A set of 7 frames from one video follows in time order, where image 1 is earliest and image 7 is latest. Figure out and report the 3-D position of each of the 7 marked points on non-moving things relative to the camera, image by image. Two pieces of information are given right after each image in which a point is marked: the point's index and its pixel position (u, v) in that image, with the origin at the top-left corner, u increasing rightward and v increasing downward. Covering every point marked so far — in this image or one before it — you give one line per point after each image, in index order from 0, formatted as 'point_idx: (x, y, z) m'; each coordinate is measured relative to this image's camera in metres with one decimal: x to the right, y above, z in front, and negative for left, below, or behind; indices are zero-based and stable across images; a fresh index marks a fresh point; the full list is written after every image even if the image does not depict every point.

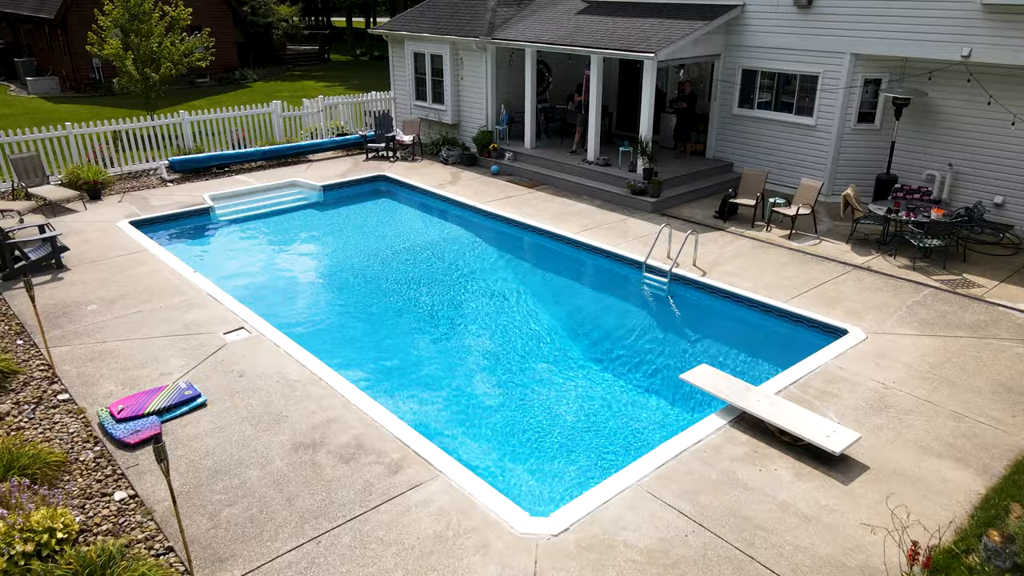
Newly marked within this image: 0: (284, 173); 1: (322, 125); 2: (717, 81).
0: (-5.3, +2.7, +17.3) m
1: (-5.0, +4.3, +19.8) m
2: (+4.3, +4.3, +15.7) m
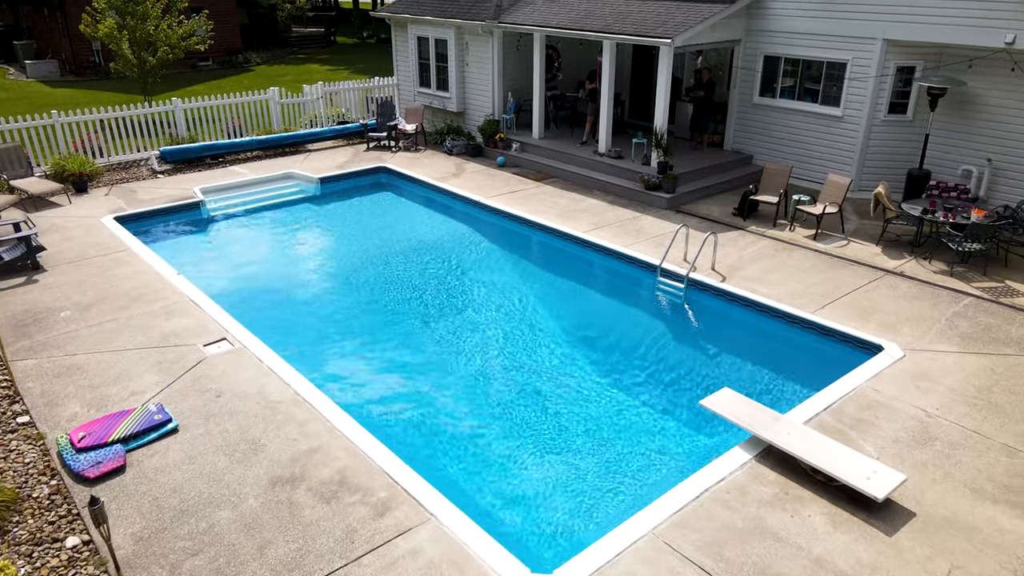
0: (-5.2, +2.7, +16.6) m
1: (-4.8, +4.5, +19.0) m
2: (+4.5, +4.3, +14.8) m
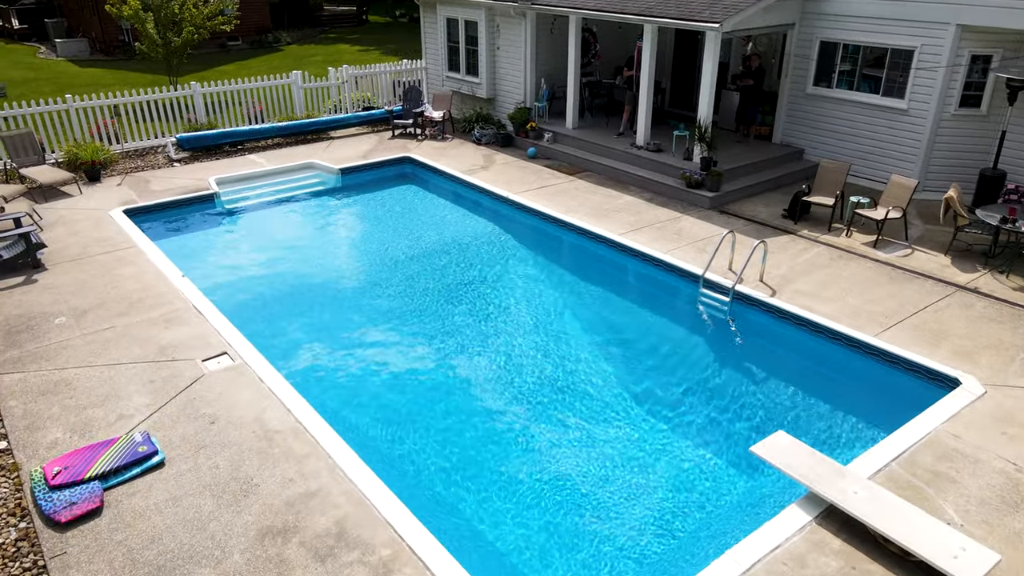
0: (-4.5, +2.9, +15.8) m
1: (-4.0, +4.7, +18.2) m
2: (+5.1, +4.2, +13.6) m
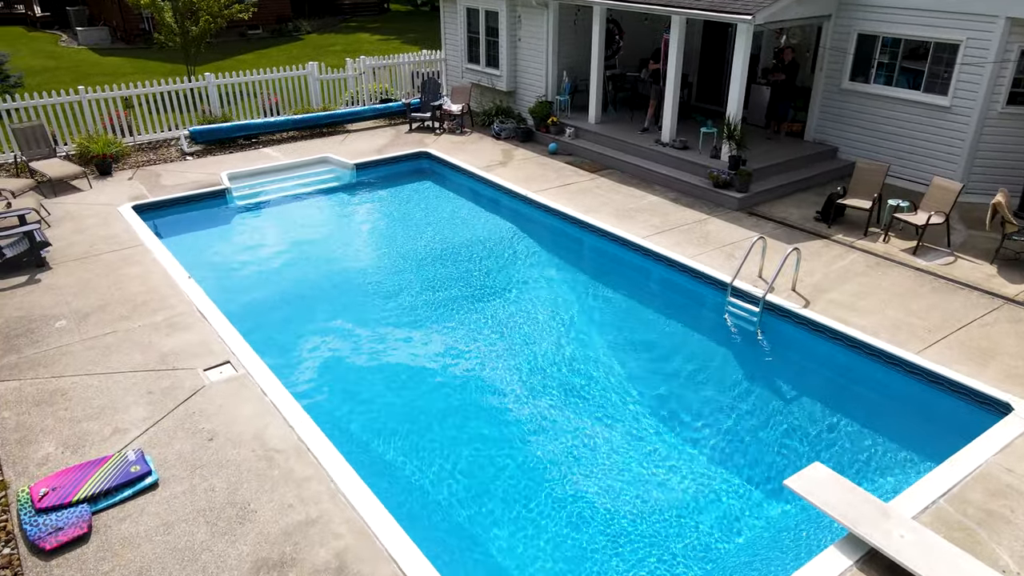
0: (-4.1, +2.9, +15.5) m
1: (-3.5, +4.8, +17.8) m
2: (+5.4, +4.2, +13.0) m
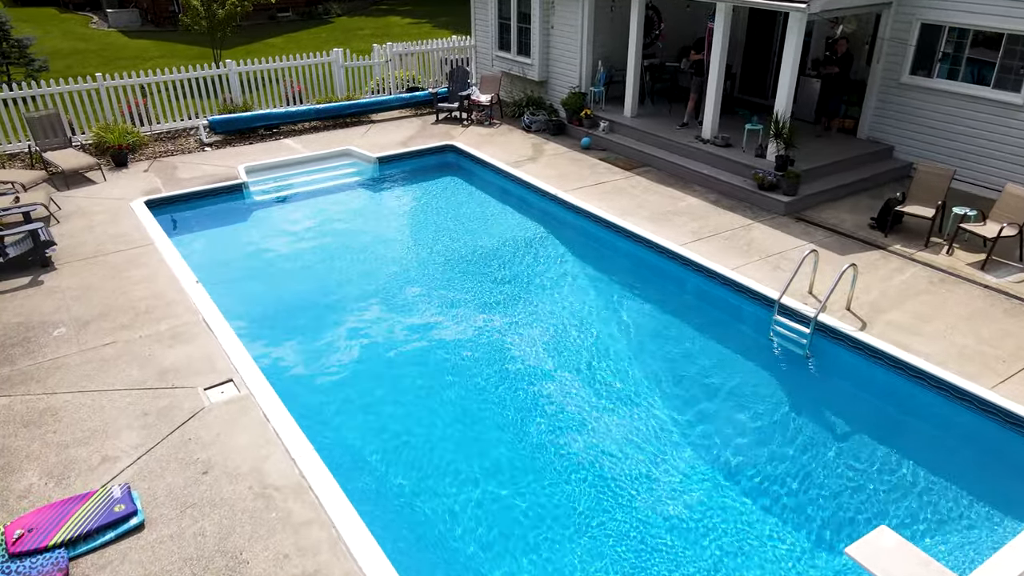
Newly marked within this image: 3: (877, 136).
0: (-3.5, +3.0, +14.9) m
1: (-2.8, +4.9, +17.1) m
2: (+6.0, +4.0, +12.0) m
3: (+6.2, +2.6, +12.6) m
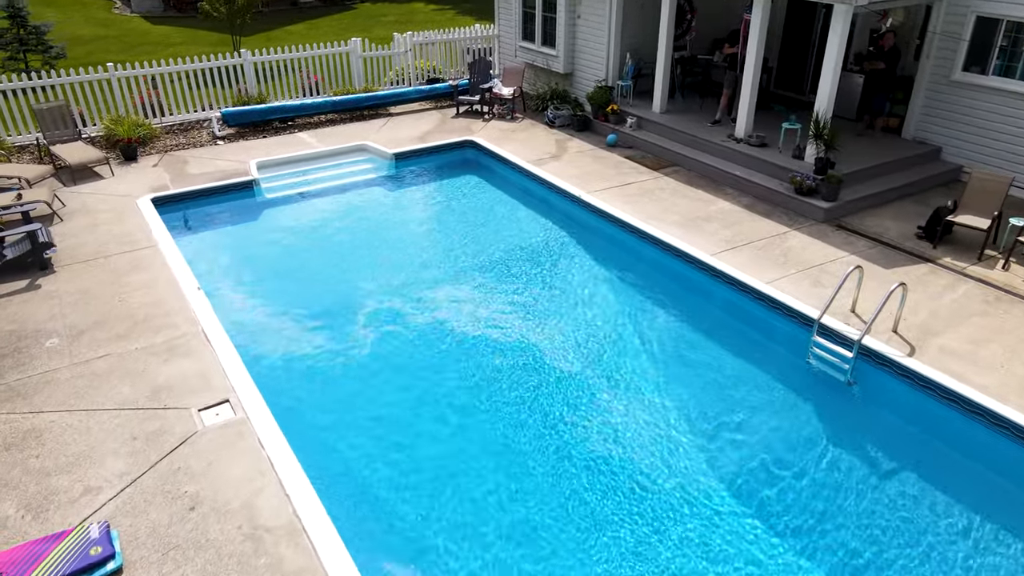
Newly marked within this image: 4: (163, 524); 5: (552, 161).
0: (-3.0, +3.0, +14.4) m
1: (-2.3, +4.9, +16.5) m
2: (+6.3, +3.8, +11.2) m
3: (+6.5, +2.4, +11.8) m
4: (-2.5, -1.7, +5.4) m
5: (+0.7, +2.2, +12.9) m
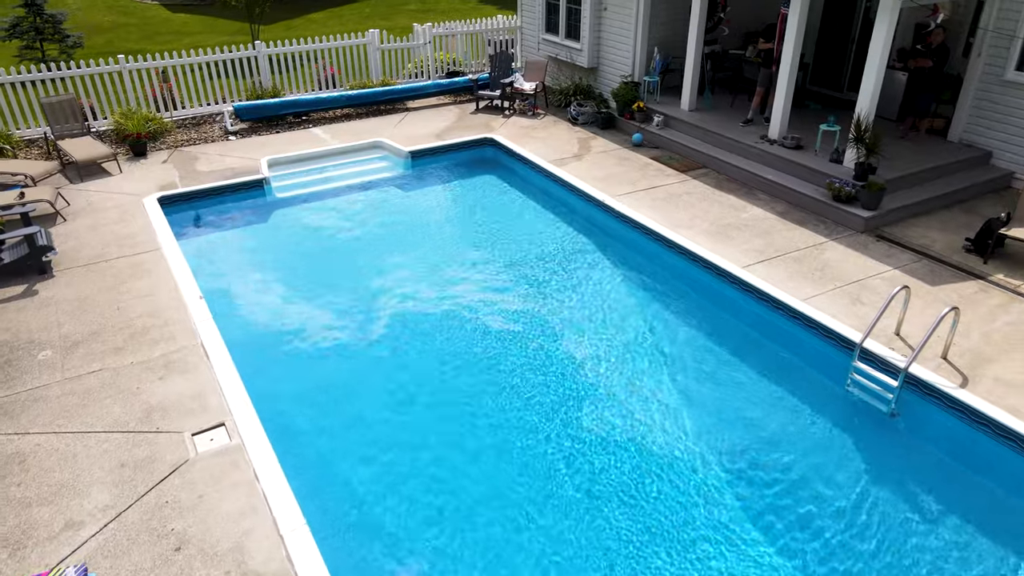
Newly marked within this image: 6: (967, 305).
0: (-2.6, +3.0, +13.9) m
1: (-1.8, +4.9, +16.0) m
2: (+6.6, +3.6, +10.4) m
3: (+6.8, +2.2, +11.1) m
4: (-2.5, -1.9, +5.0) m
5: (+1.0, +2.1, +12.3) m
6: (+4.8, -0.2, +7.9) m
